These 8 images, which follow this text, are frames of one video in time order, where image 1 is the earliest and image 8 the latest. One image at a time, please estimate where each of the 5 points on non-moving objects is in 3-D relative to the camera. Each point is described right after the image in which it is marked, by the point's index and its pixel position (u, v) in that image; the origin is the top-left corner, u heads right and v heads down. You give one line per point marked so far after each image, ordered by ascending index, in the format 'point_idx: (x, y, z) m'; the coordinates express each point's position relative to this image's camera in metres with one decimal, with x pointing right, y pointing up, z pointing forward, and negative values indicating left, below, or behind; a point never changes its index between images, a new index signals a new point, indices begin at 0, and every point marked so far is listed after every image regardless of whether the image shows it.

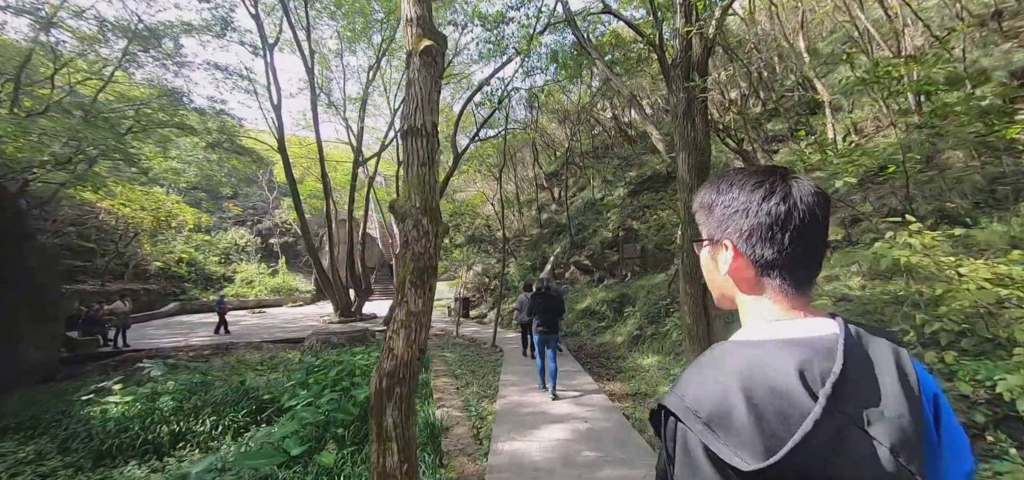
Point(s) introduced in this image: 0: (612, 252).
0: (+3.0, -0.4, +12.2) m
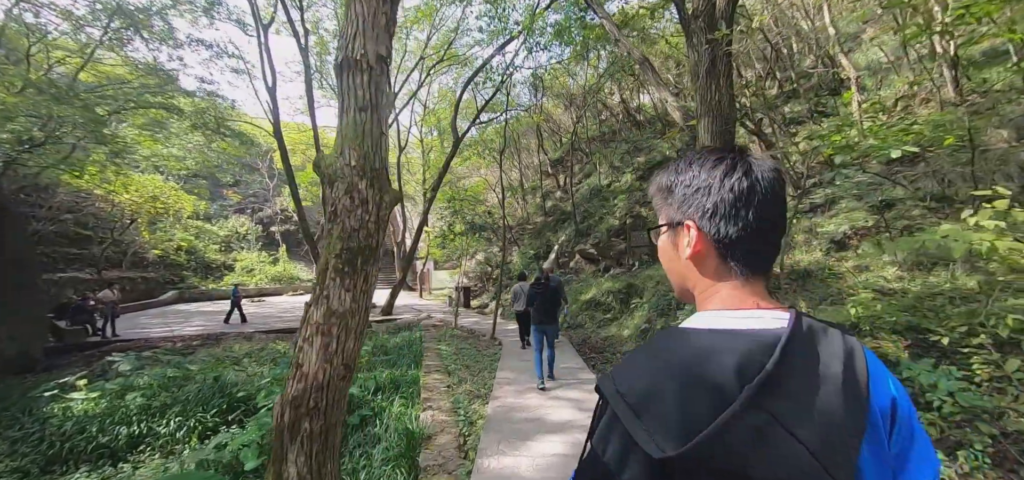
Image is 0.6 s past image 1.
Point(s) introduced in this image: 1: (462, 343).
0: (+3.1, 0.0, +11.7) m
1: (-1.0, -2.0, +8.0) m
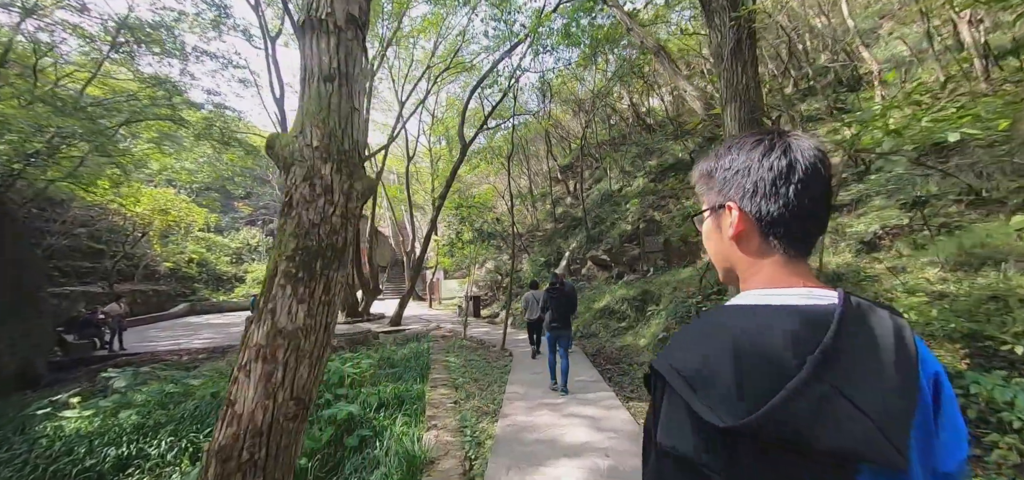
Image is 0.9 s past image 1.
0: (+3.4, -0.2, +11.3) m
1: (-0.8, -2.2, +7.7) m
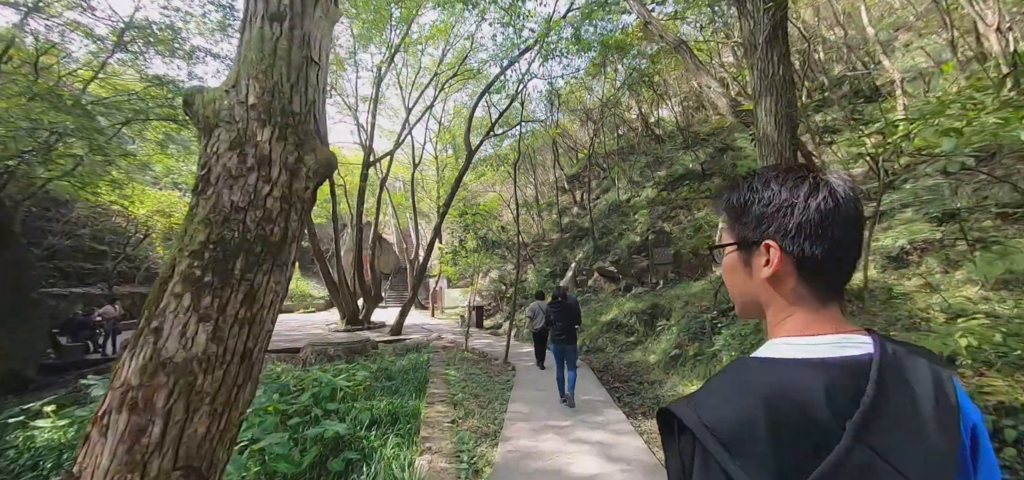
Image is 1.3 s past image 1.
0: (+3.5, -0.5, +11.0) m
1: (-0.7, -2.3, +7.4) m
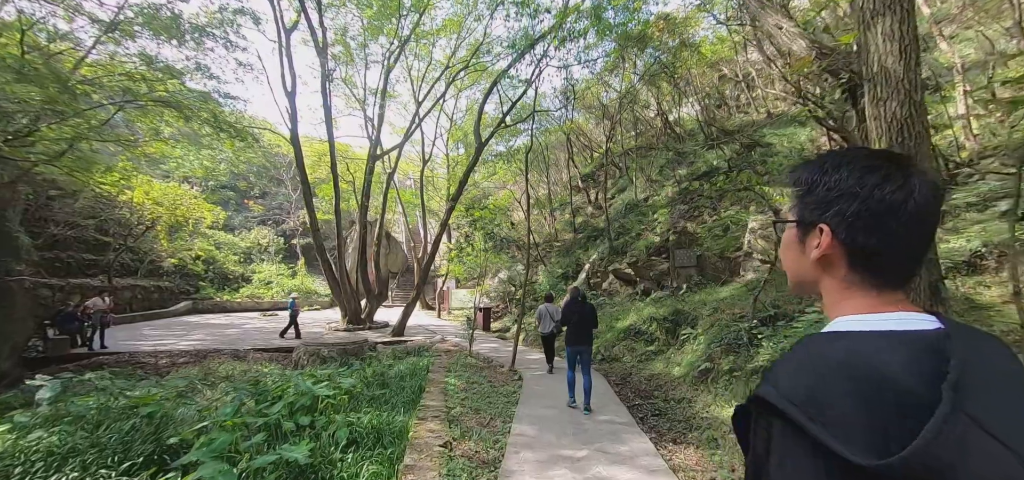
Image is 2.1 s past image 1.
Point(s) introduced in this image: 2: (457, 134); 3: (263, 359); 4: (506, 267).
0: (+3.7, -0.5, +10.2) m
1: (-0.6, -2.2, +6.7) m
2: (-2.5, +4.9, +18.4) m
3: (-5.2, -2.5, +8.4) m
4: (-0.2, -1.0, +15.2) m
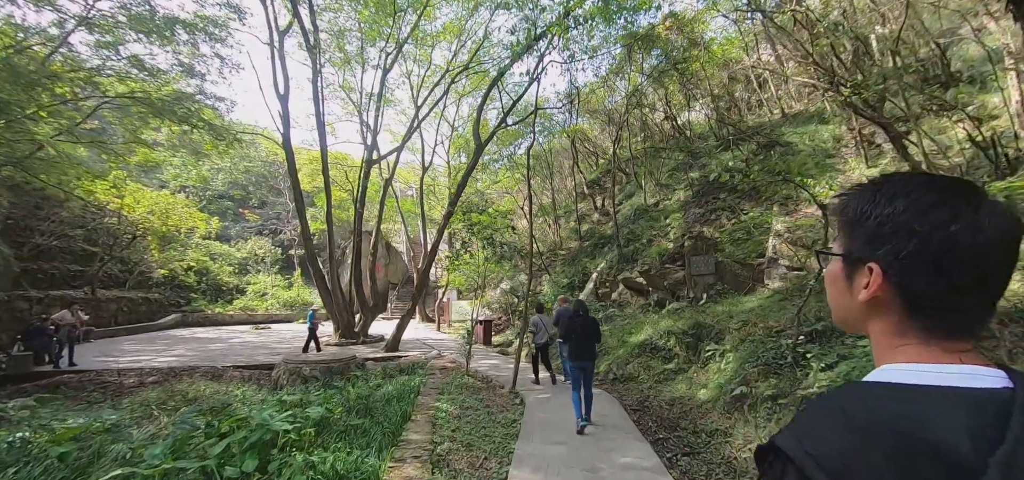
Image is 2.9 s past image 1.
0: (+3.8, -0.6, +9.4) m
1: (-0.6, -2.3, +5.9) m
2: (-2.4, +4.5, +17.8) m
3: (-5.1, -2.6, +7.7) m
4: (-0.1, -1.3, +14.4) m
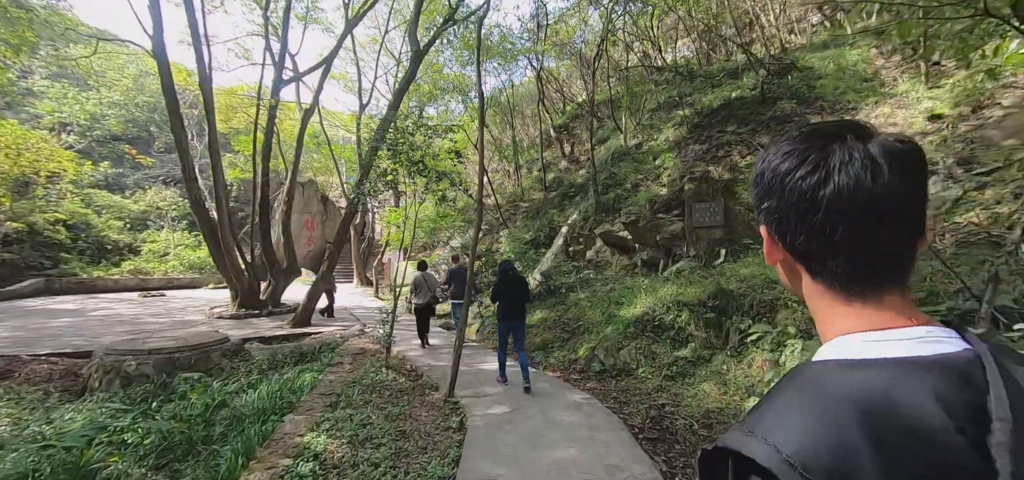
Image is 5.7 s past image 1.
0: (+2.9, +0.4, +7.4) m
1: (-1.2, -1.5, +3.6) m
2: (-4.0, +6.3, +14.7) m
3: (-5.9, -1.7, +5.0) m
4: (-1.5, +0.2, +12.0) m
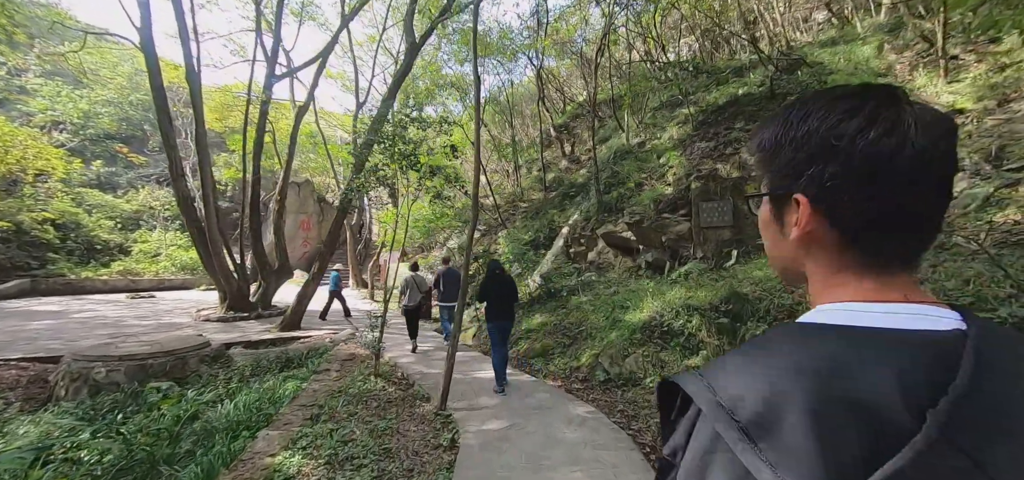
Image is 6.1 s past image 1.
0: (+2.8, +0.4, +7.1) m
1: (-1.2, -1.5, +3.3) m
2: (-4.0, +6.3, +14.4) m
3: (-5.9, -1.7, +4.6) m
4: (-1.5, +0.2, +11.7) m
